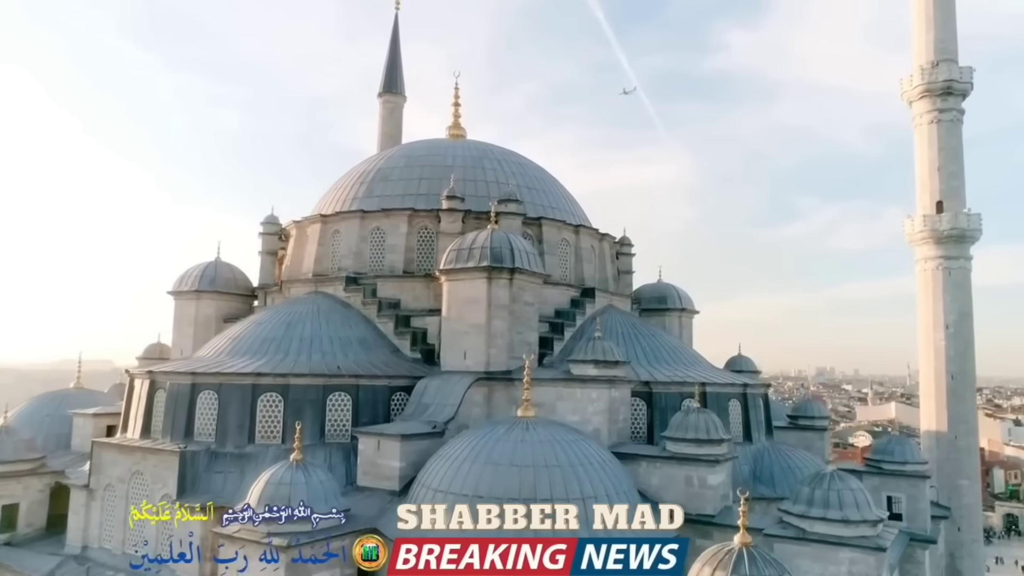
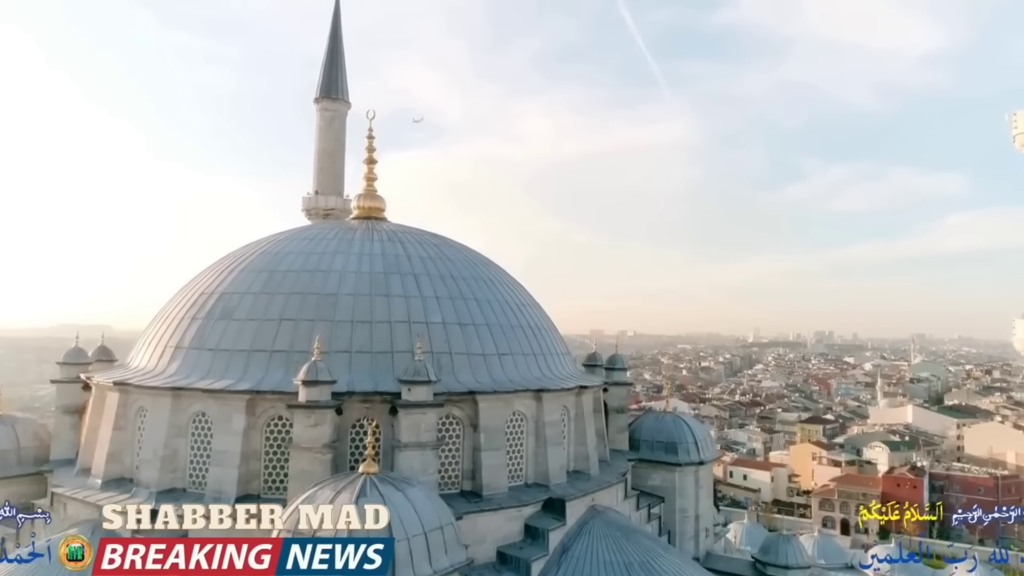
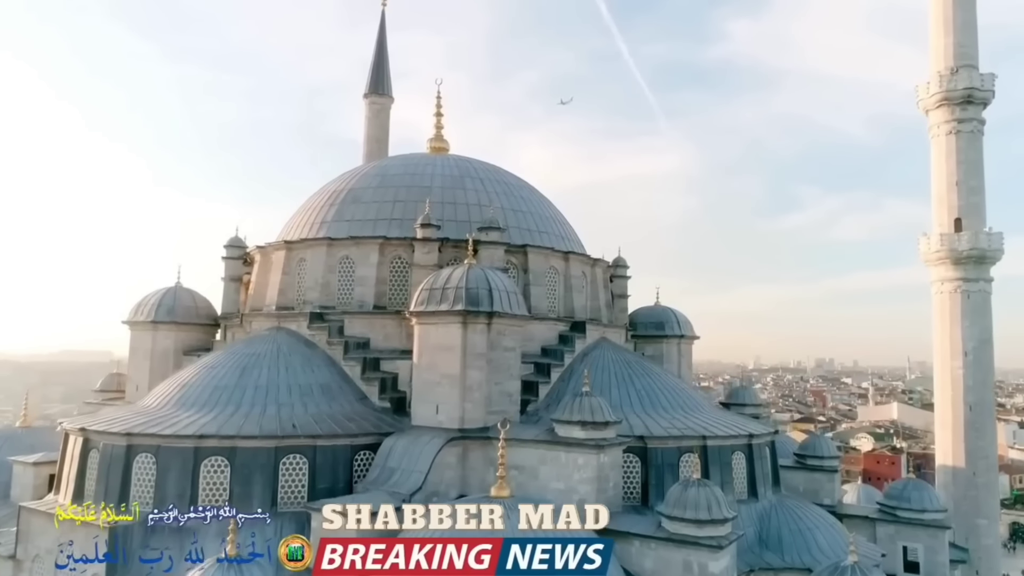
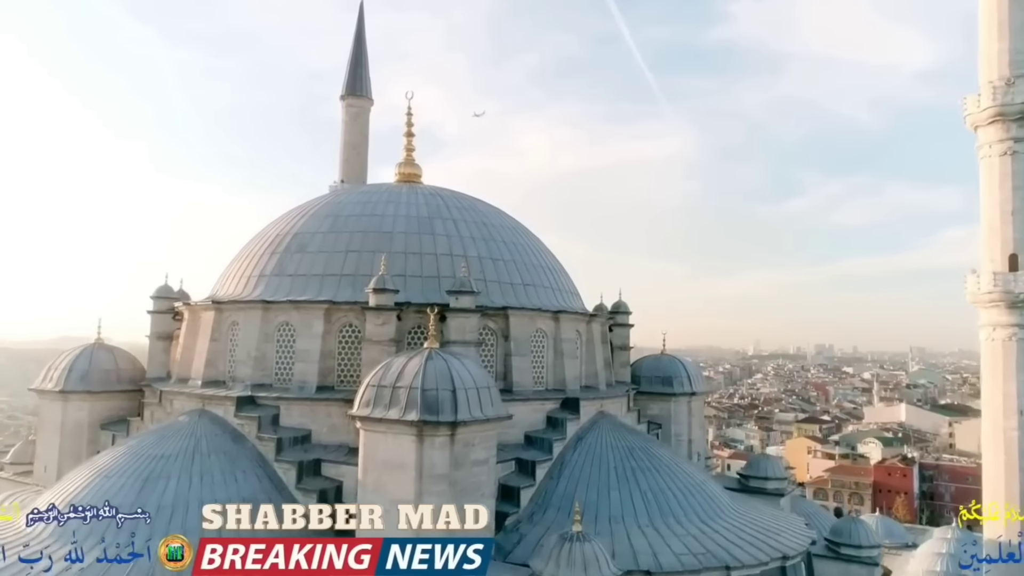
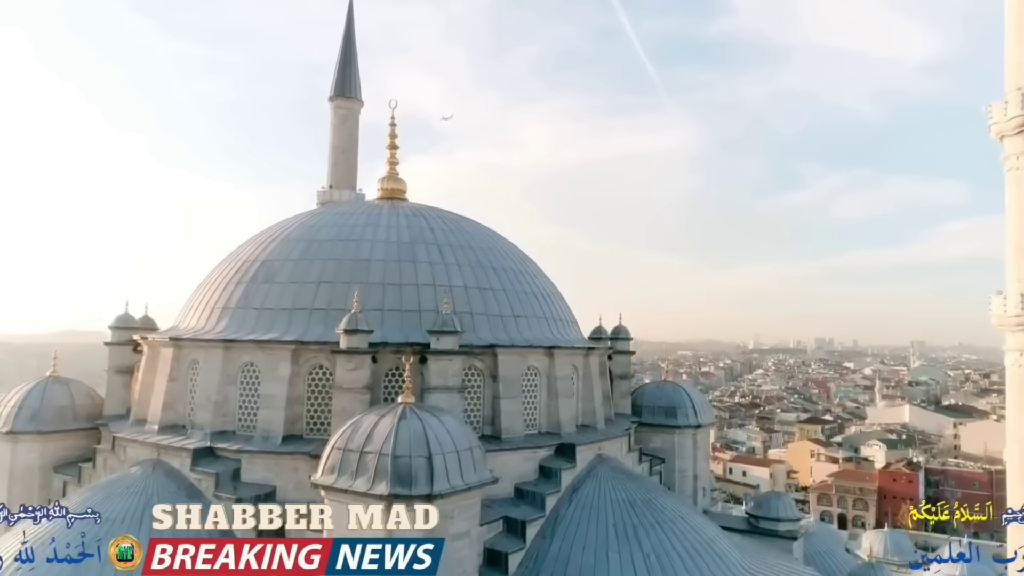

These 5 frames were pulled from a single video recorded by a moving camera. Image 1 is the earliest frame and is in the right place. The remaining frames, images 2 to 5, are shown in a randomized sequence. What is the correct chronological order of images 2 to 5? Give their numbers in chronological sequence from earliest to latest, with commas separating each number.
3, 4, 5, 2
